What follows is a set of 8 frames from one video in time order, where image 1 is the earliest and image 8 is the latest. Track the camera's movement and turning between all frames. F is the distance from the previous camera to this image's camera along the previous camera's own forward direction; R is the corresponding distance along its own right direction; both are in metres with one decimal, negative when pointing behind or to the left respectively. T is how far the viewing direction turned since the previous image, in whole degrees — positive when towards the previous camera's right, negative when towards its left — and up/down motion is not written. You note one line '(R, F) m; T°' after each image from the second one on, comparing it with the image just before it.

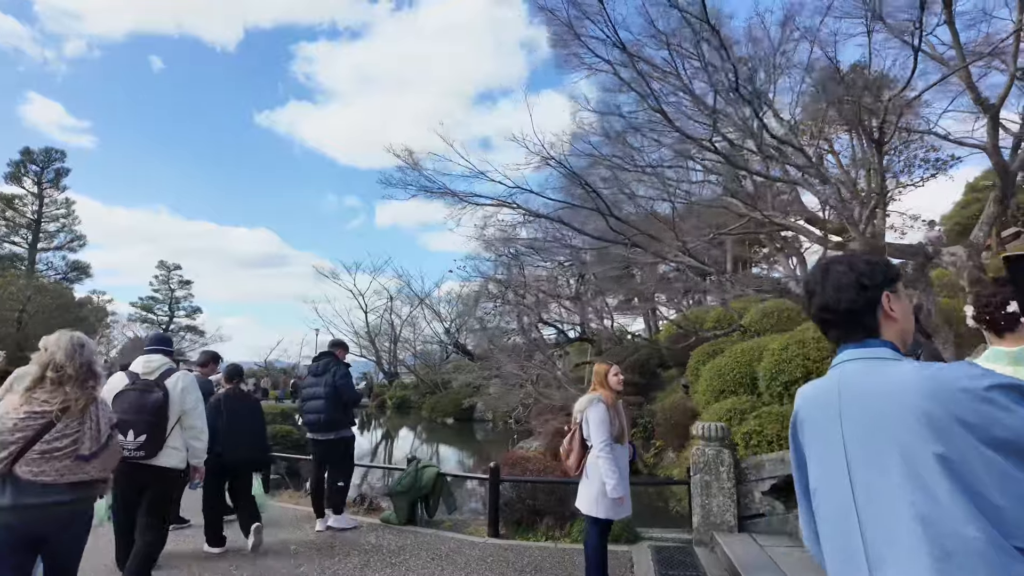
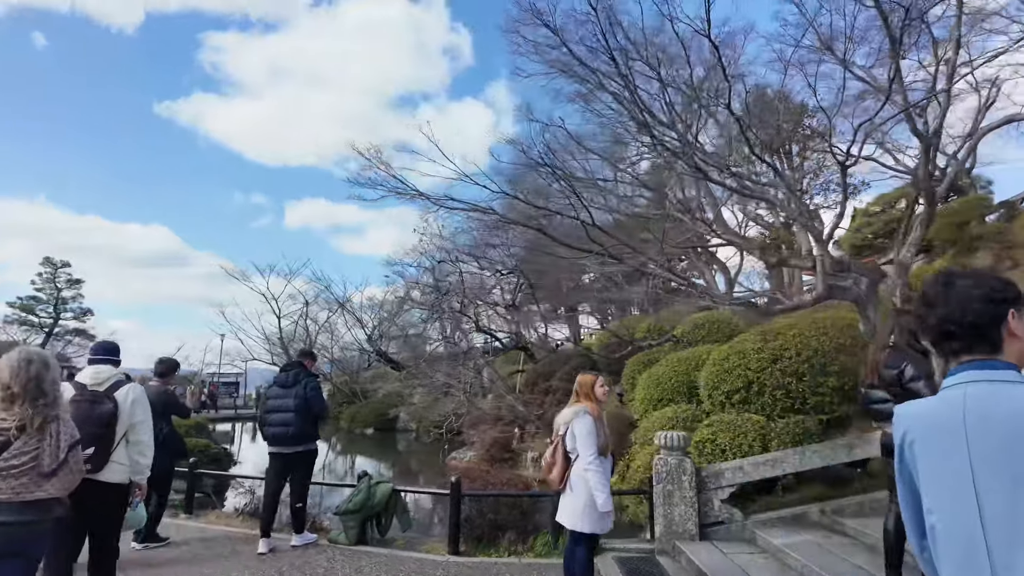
(-0.4, +0.1) m; +8°
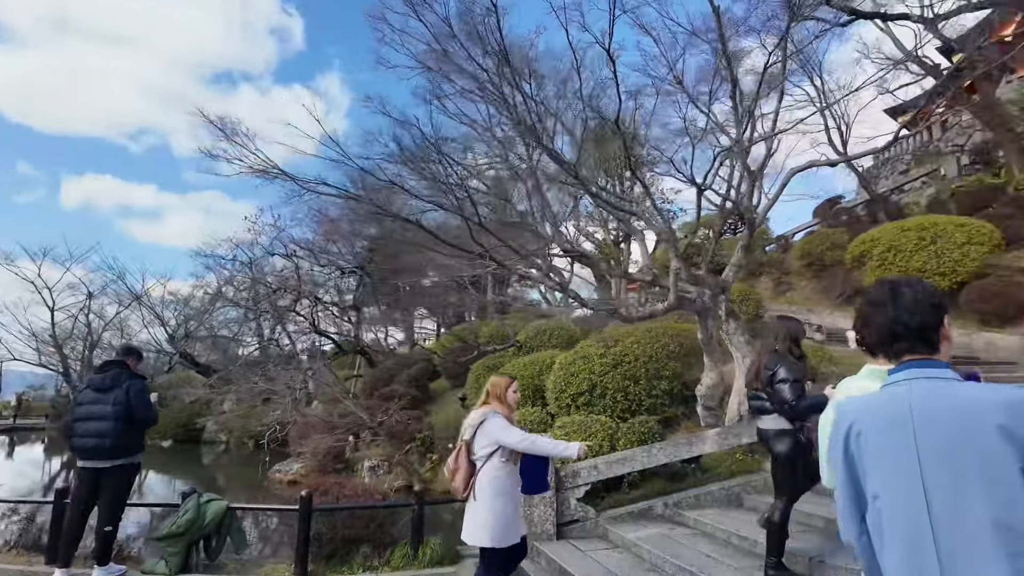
(-0.3, +0.2) m; +17°
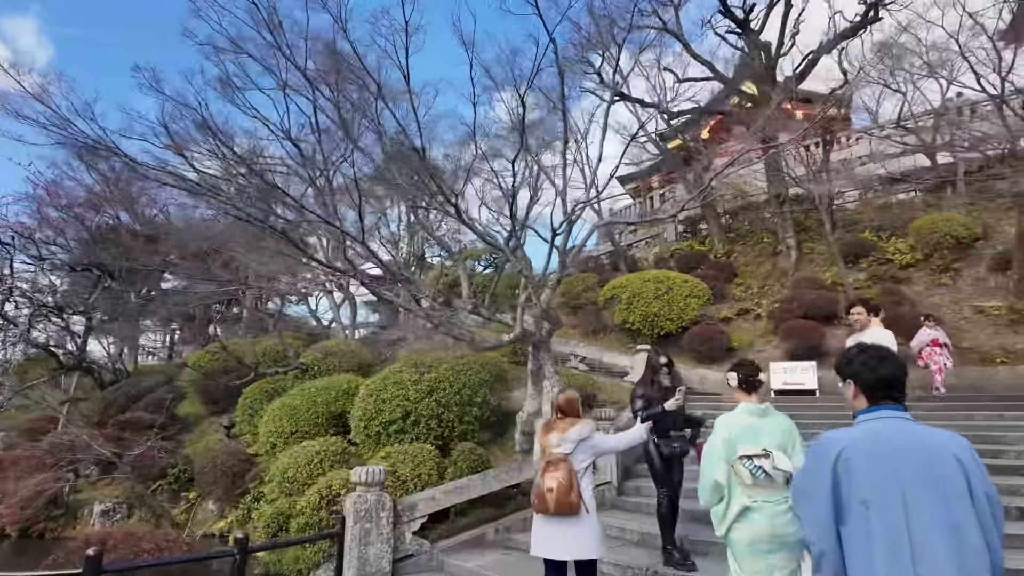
(-0.7, +0.2) m; +24°
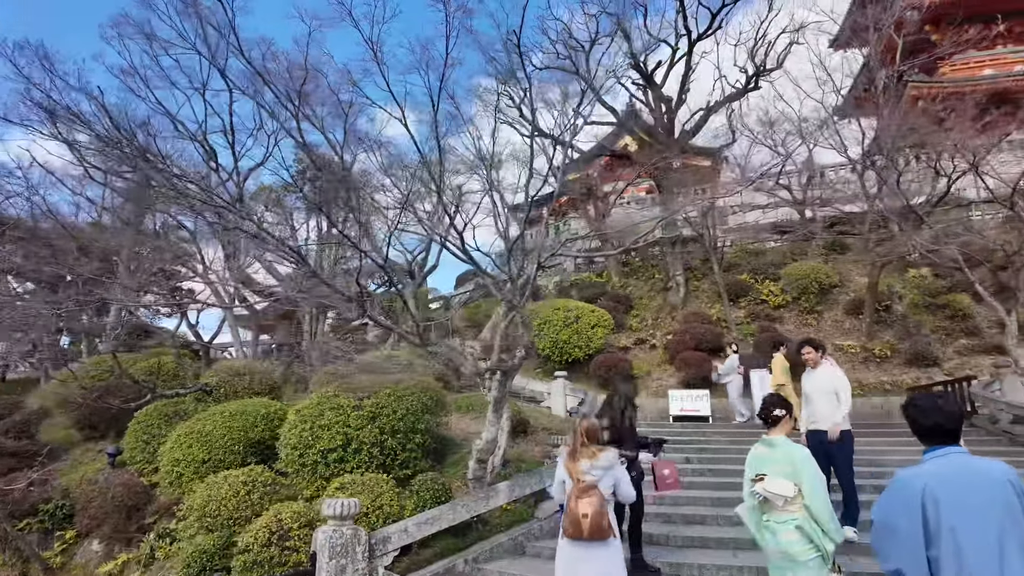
(-0.8, 0.0) m; +12°
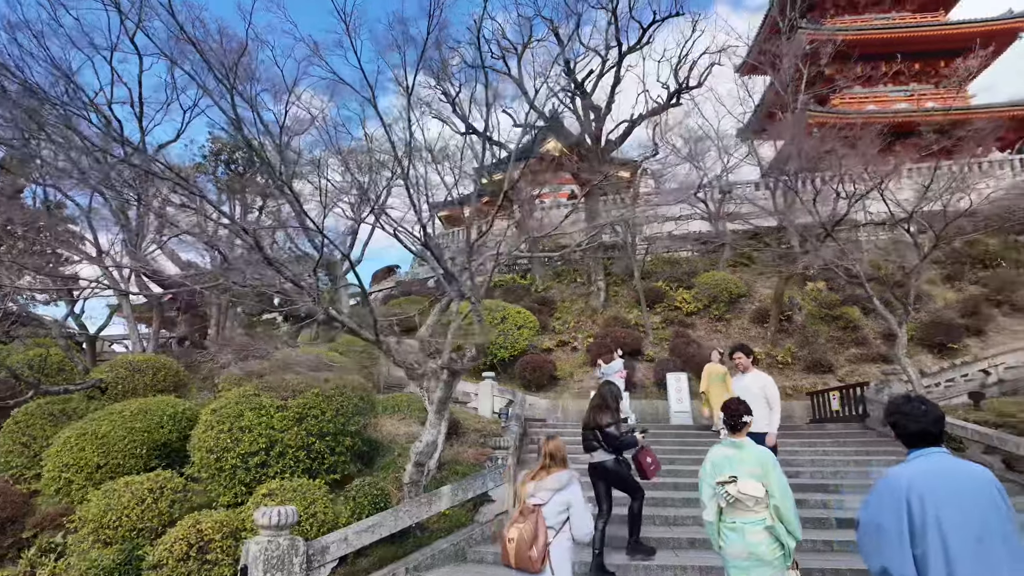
(-0.3, +0.1) m; +9°
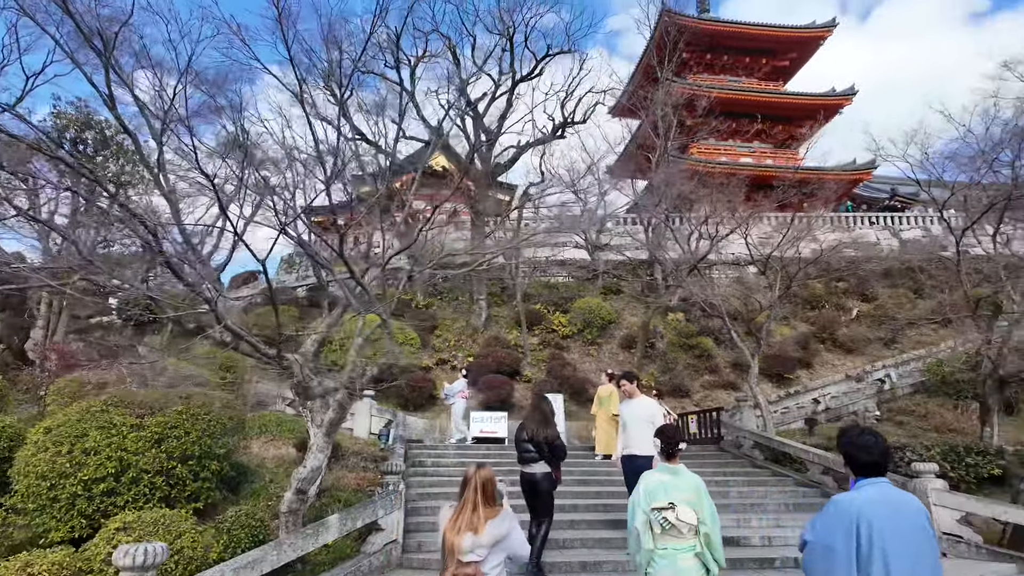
(-0.3, +0.1) m; +13°
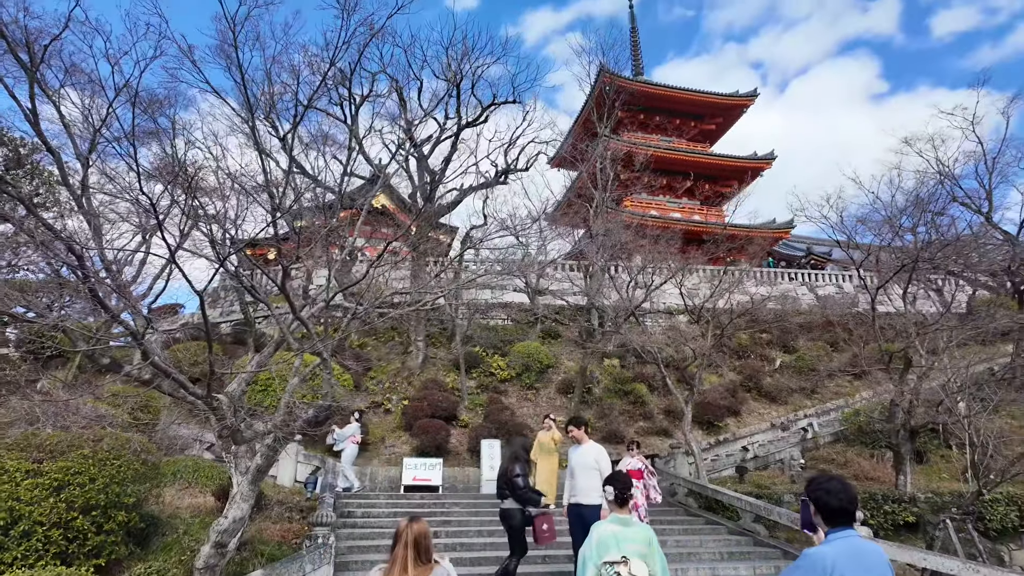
(-0.1, +0.1) m; +6°
